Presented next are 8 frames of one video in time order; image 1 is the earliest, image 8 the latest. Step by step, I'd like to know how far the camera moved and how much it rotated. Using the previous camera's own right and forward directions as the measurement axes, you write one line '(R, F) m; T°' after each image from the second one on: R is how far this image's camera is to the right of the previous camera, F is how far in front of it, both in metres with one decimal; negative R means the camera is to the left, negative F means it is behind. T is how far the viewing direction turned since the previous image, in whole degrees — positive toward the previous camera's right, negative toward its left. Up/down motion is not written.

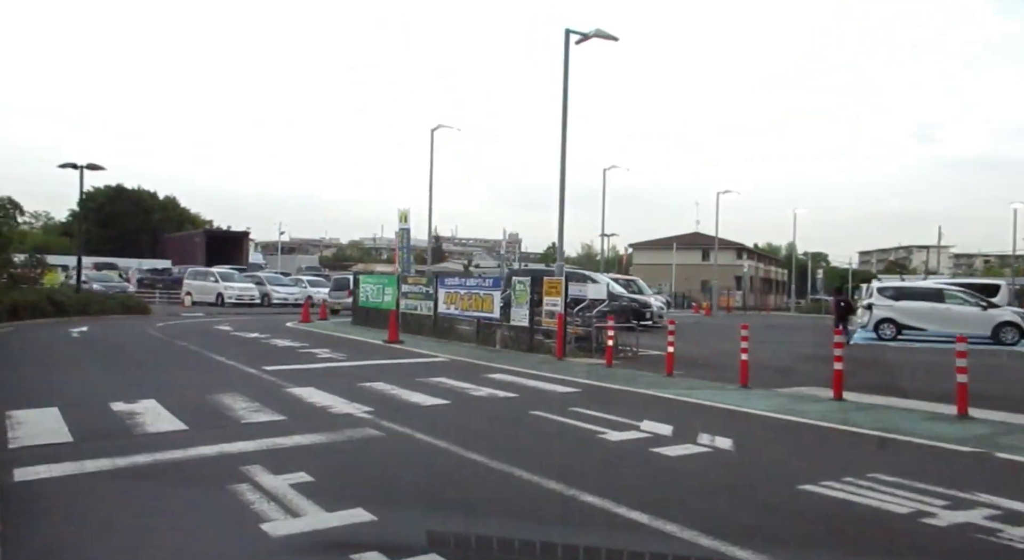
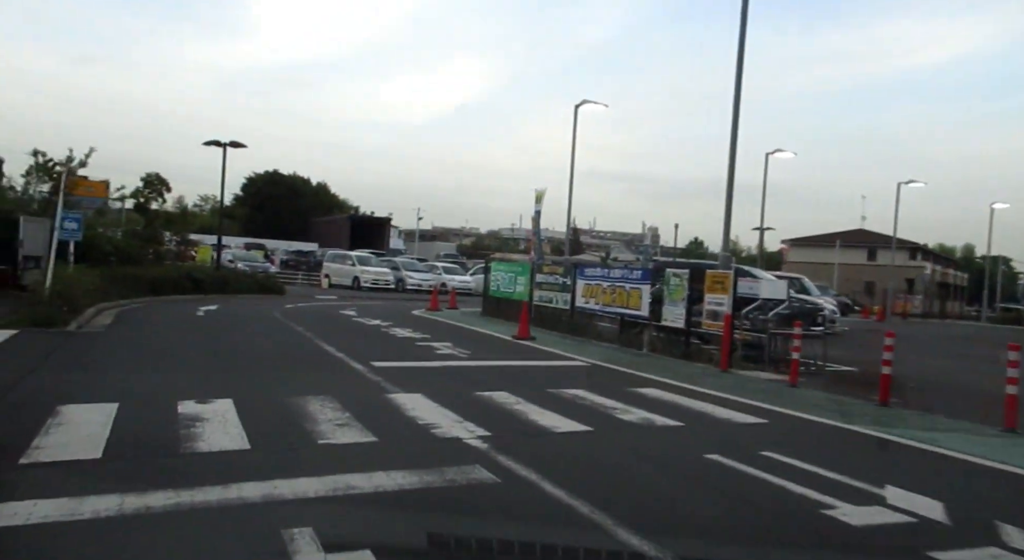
(-0.3, +2.5) m; -10°
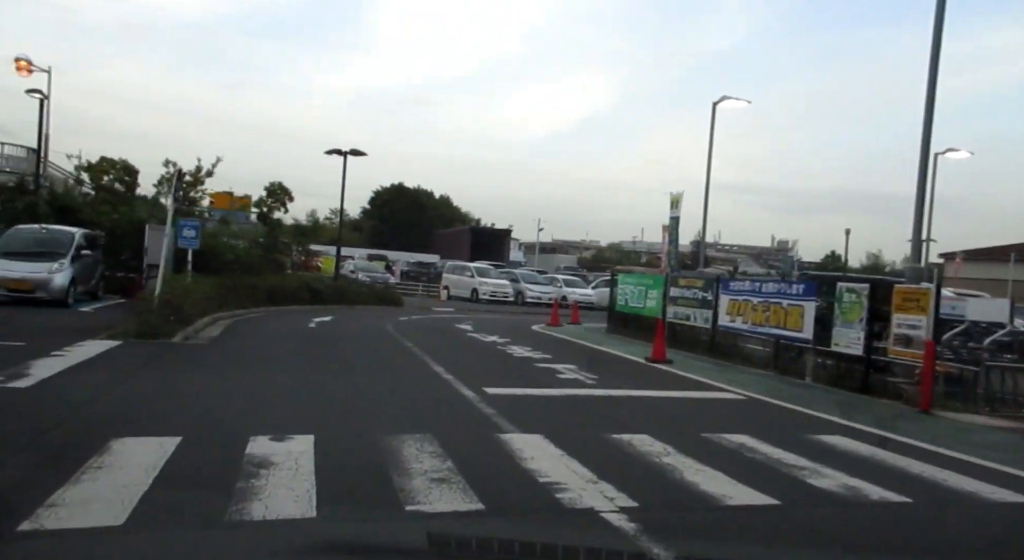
(-0.3, +1.9) m; -9°
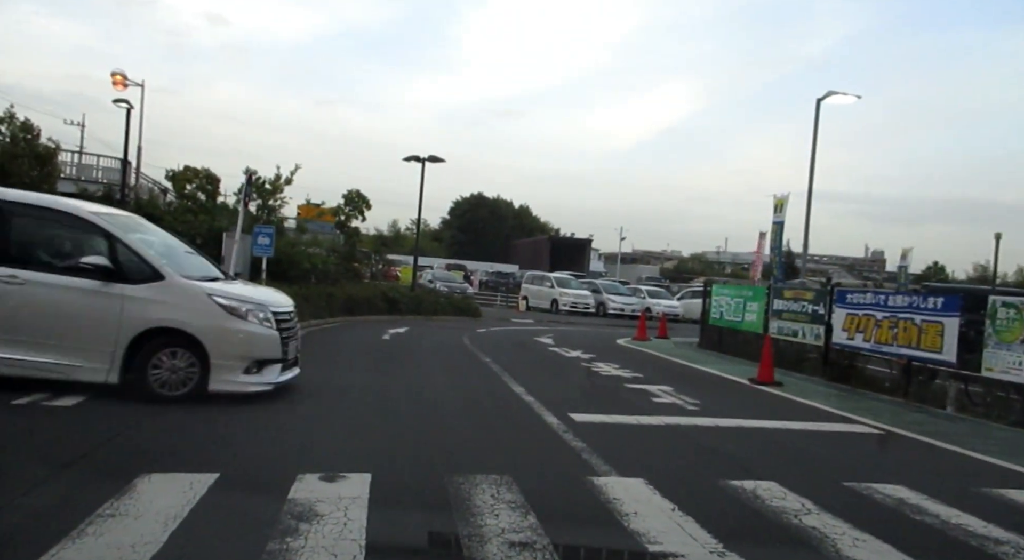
(-0.1, +1.3) m; -6°
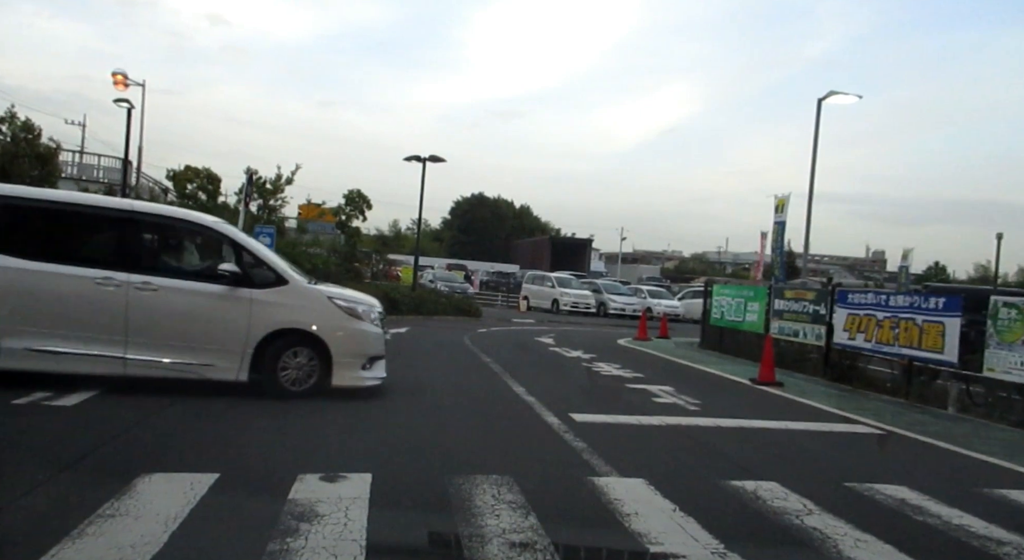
(0.0, 0.0) m; 0°
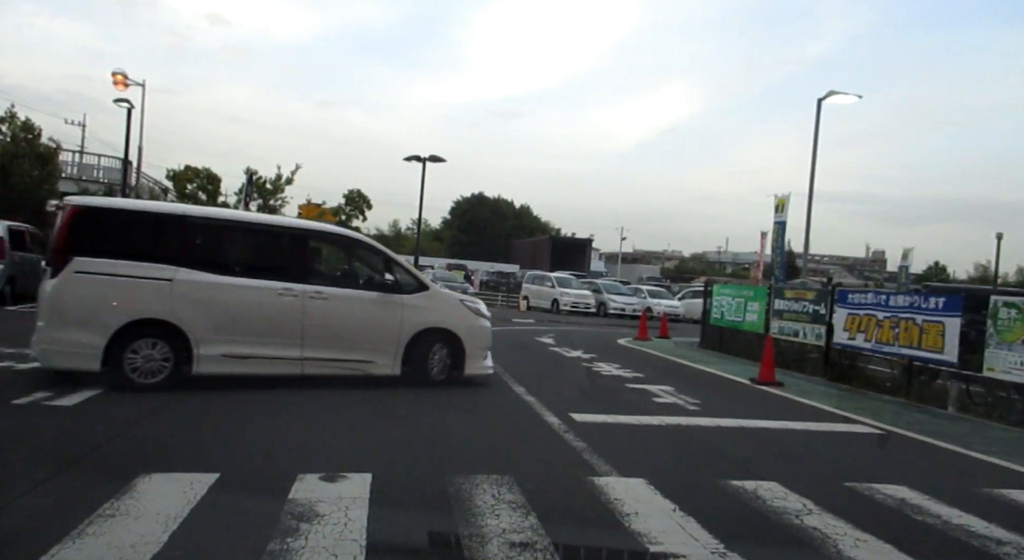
(0.0, 0.0) m; 0°
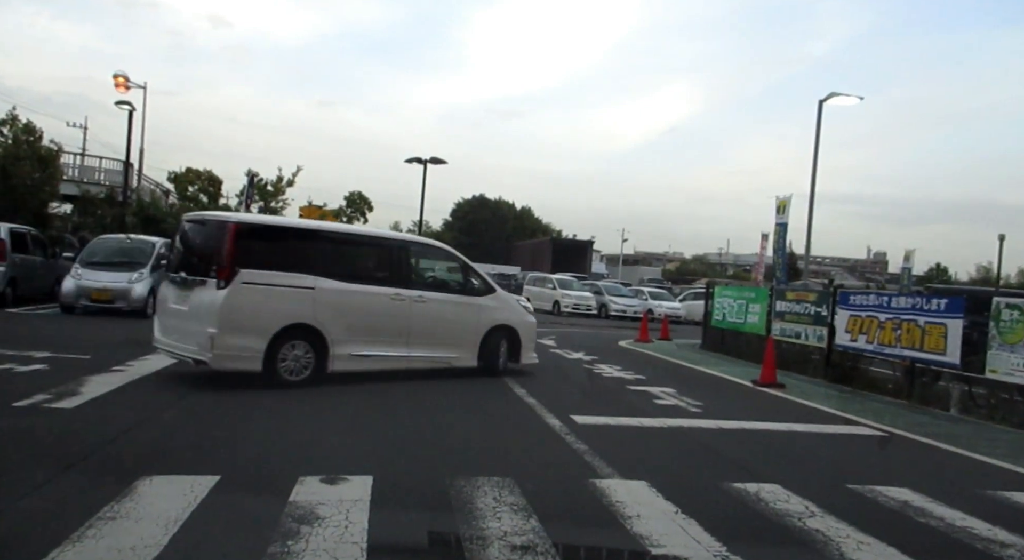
(0.0, 0.0) m; 0°
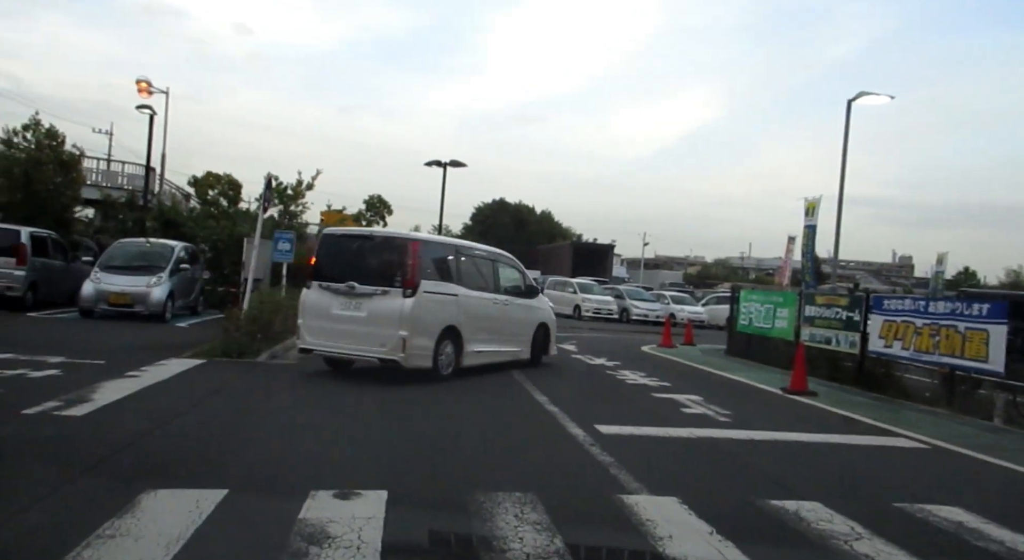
(0.0, +0.3) m; -1°
